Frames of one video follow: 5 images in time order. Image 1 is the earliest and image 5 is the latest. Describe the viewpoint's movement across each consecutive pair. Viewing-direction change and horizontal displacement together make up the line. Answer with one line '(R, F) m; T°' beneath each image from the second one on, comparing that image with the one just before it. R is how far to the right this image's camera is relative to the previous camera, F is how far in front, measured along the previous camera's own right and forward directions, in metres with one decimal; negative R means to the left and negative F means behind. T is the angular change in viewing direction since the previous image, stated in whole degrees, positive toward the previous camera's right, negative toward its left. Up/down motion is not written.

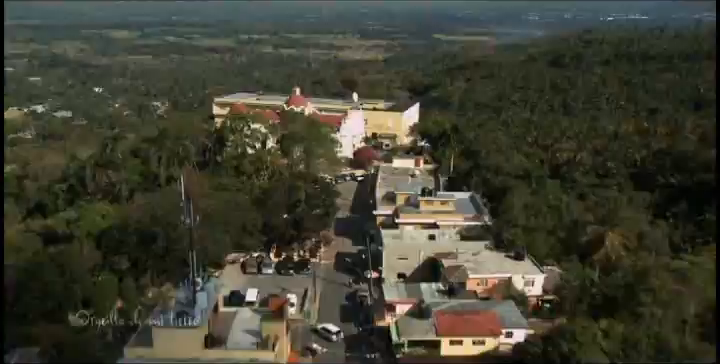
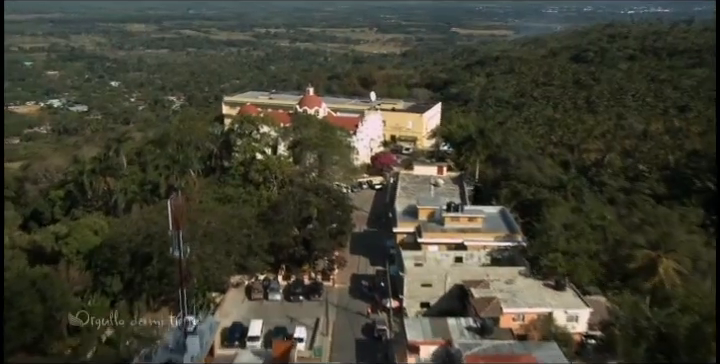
(0.0, +2.3) m; -1°
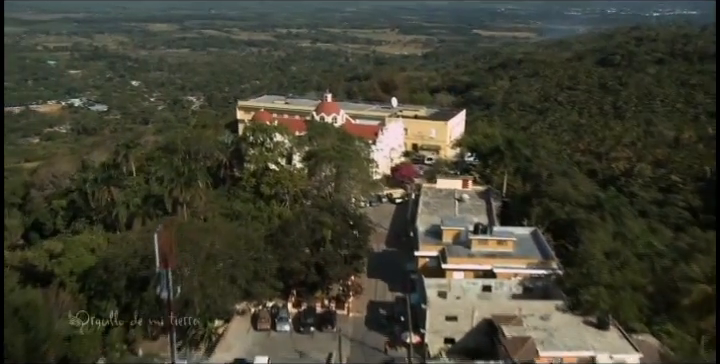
(0.0, +1.8) m; -2°
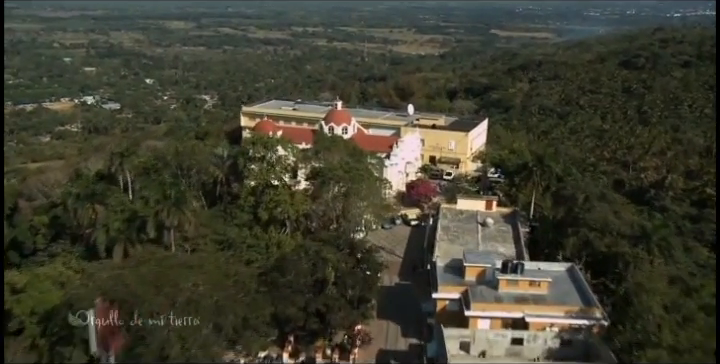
(+0.1, +2.7) m; -1°
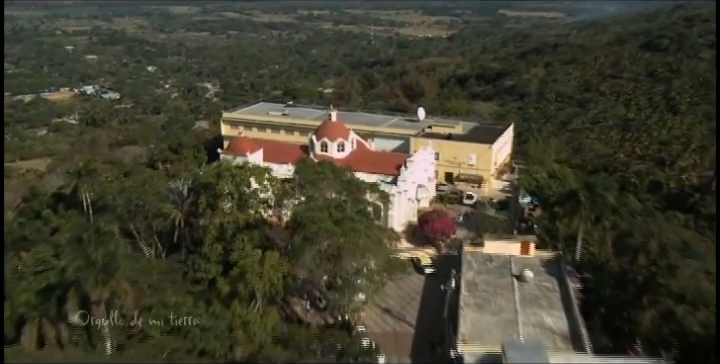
(+0.3, +5.3) m; -1°
